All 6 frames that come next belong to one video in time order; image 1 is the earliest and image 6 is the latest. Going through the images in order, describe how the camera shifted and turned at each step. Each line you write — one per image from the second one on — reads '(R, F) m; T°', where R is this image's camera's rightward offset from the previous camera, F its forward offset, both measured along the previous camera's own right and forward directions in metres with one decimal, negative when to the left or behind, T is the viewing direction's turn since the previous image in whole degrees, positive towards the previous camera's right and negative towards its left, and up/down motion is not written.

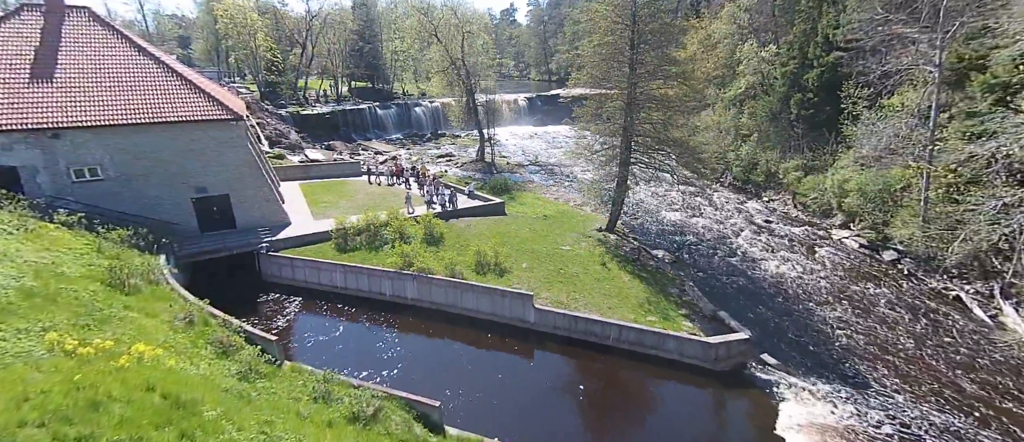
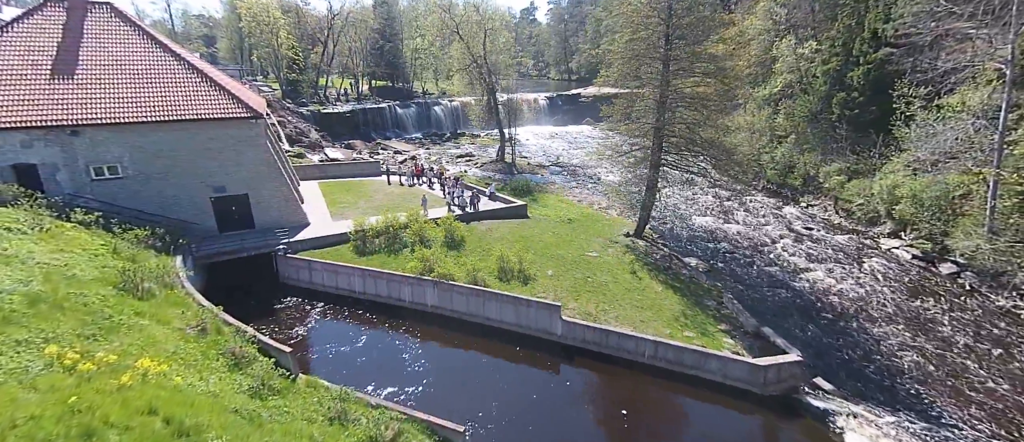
(-0.4, +0.8) m; -2°
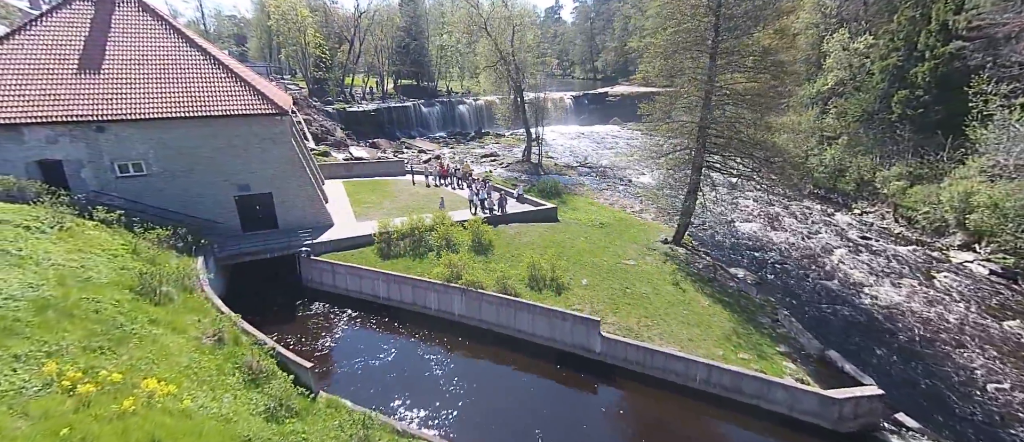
(-0.5, +0.9) m; -3°
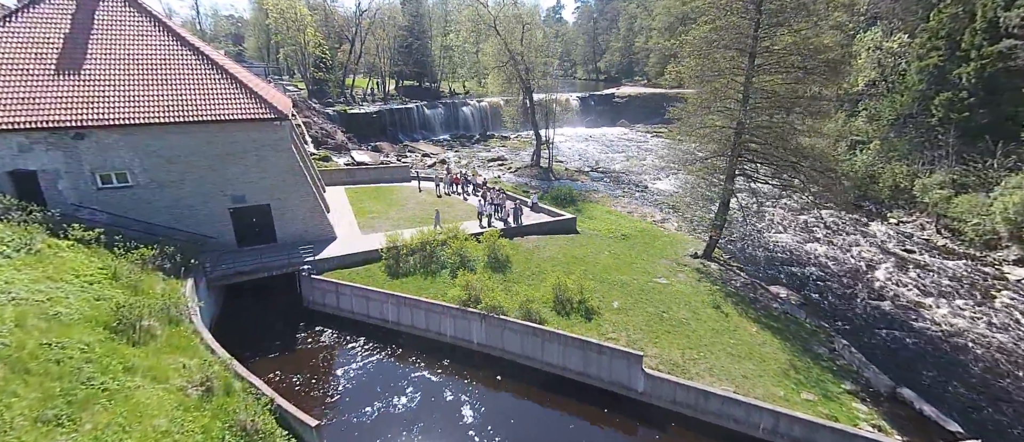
(-0.8, +1.3) m; 0°
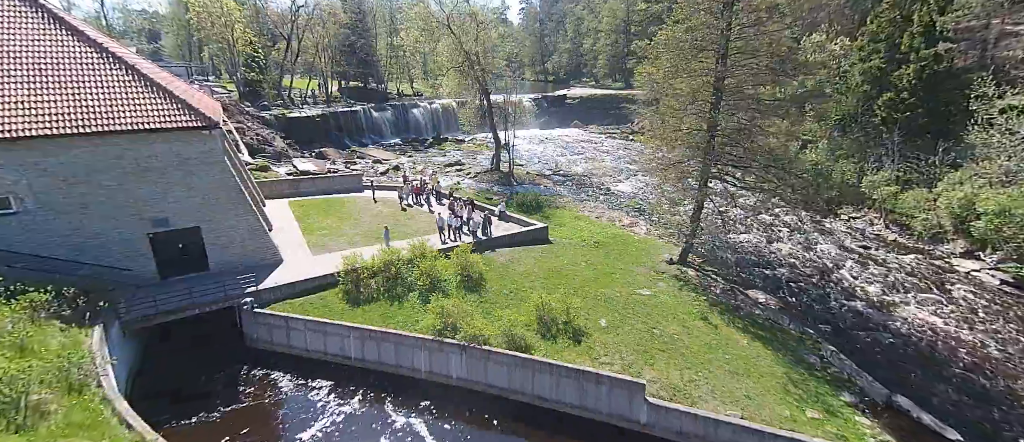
(-0.7, +1.2) m; +7°
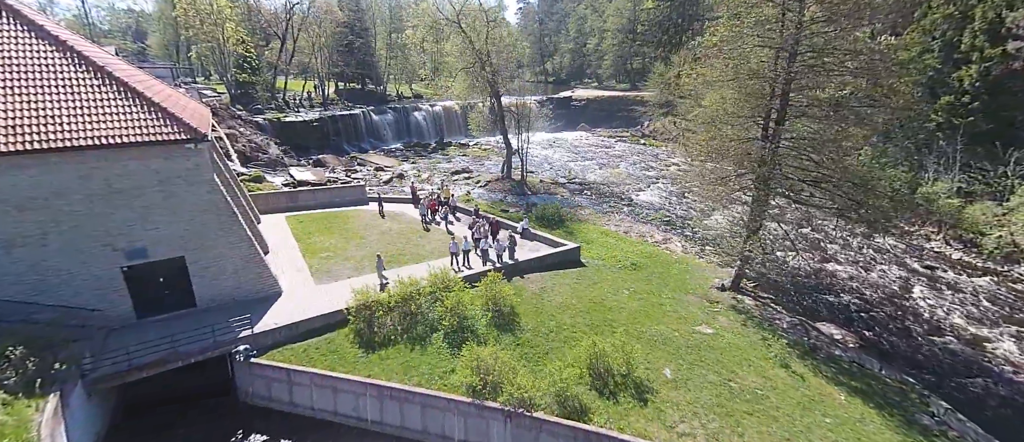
(-1.3, +1.9) m; +1°
